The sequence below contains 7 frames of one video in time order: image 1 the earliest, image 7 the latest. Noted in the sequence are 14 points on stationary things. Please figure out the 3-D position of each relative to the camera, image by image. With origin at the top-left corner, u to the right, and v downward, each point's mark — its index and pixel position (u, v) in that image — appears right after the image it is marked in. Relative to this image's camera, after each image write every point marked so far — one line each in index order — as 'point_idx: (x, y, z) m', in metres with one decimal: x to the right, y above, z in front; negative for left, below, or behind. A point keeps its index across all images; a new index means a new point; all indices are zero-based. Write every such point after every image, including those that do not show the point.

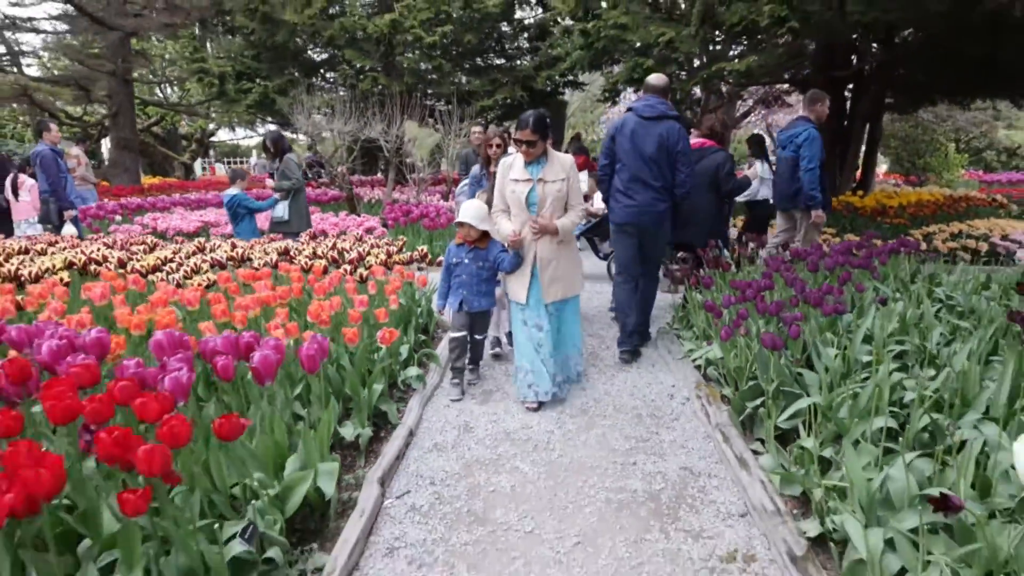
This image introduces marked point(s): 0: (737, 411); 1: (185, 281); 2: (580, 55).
0: (+1.4, -0.7, +3.6) m
1: (-2.4, +0.1, +4.4) m
2: (+1.1, +3.8, +9.6) m
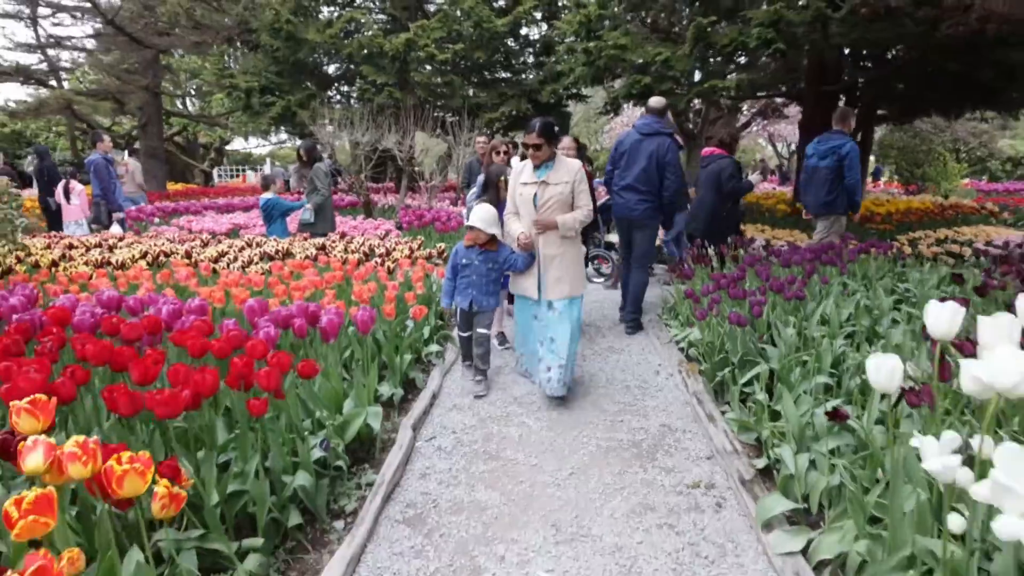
0: (+1.4, -0.6, +4.3) m
1: (-2.3, +0.2, +5.1) m
2: (+1.3, +3.8, +10.4) m
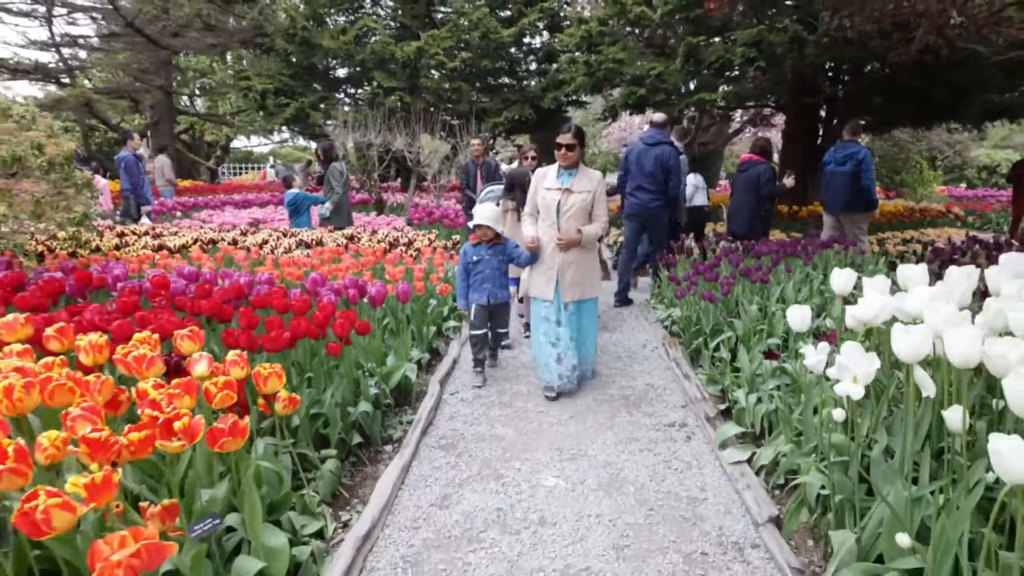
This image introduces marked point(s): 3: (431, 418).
0: (+1.5, -0.5, +5.1) m
1: (-2.2, +0.4, +5.9) m
2: (+1.4, +3.9, +11.2) m
3: (-0.6, -0.9, +4.2) m
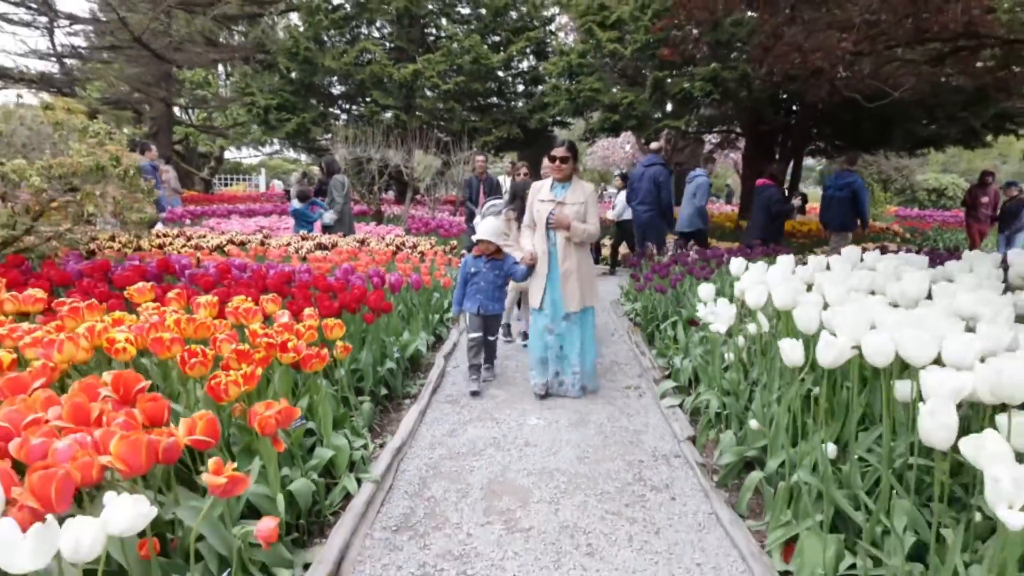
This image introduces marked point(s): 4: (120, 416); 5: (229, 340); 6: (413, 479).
0: (+1.4, -0.5, +6.2) m
1: (-2.4, +0.4, +6.9) m
2: (+1.1, +3.8, +12.4) m
3: (-0.7, -0.8, +5.2) m
4: (-1.4, -0.5, +2.1) m
5: (-1.3, -0.2, +2.8) m
6: (-0.6, -1.1, +3.5) m
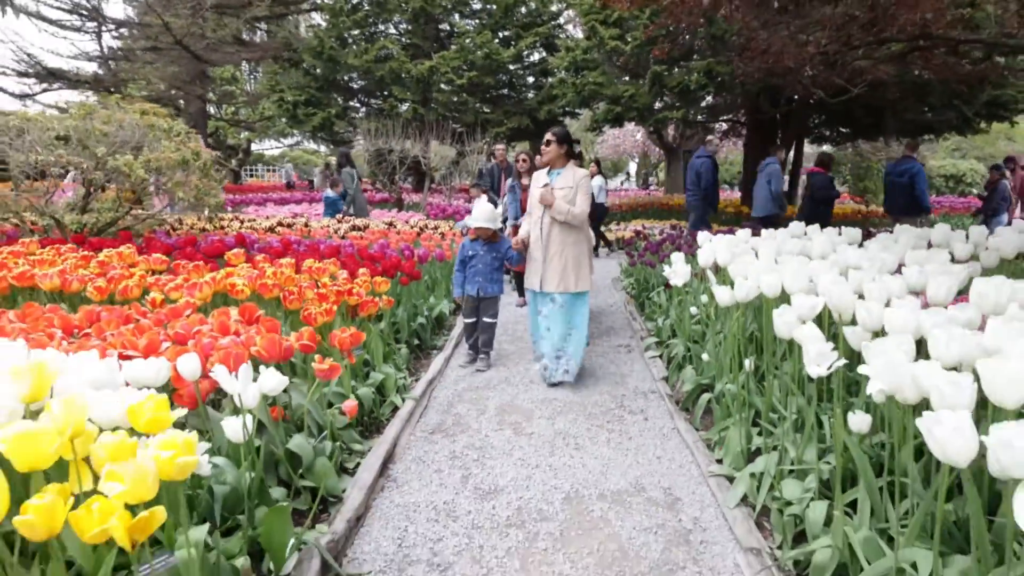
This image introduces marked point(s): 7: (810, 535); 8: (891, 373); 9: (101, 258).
0: (+1.5, -0.2, +7.1) m
1: (-2.2, +0.7, +7.9) m
2: (+1.4, +4.2, +13.2) m
3: (-0.6, -0.5, +6.2) m
4: (-1.3, -0.2, +3.1) m
5: (-1.3, 0.0, +3.8) m
6: (-0.5, -0.9, +4.5) m
7: (+1.2, -1.0, +2.4) m
8: (+1.2, -0.3, +1.9) m
9: (-3.0, +0.2, +4.4) m
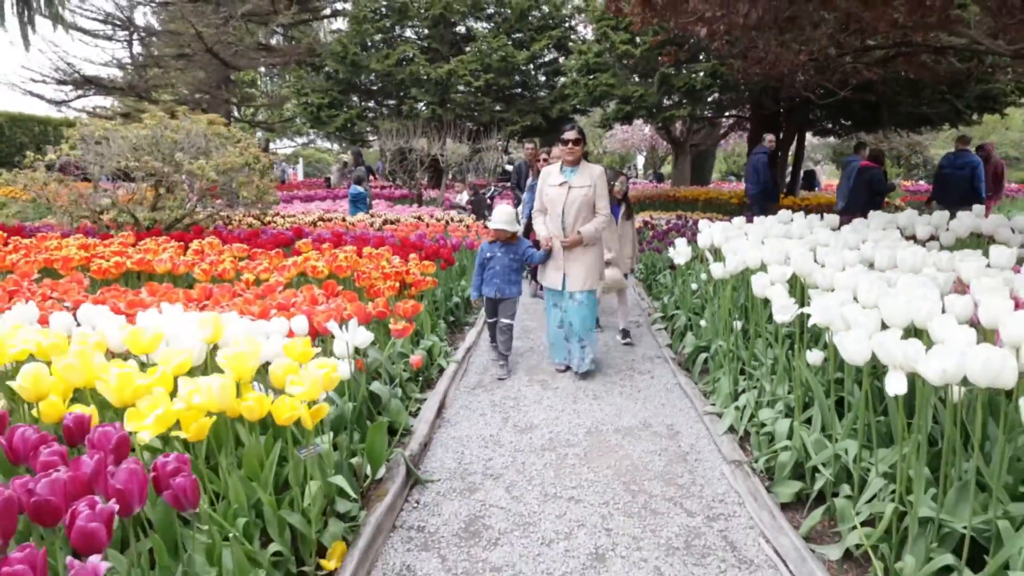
0: (+1.8, 0.0, +7.9) m
1: (-2.0, +0.9, +8.7) m
2: (+1.7, +4.4, +13.9) m
3: (-0.3, -0.4, +6.9) m
4: (-1.1, -0.1, +3.9) m
5: (-1.1, +0.2, +4.6) m
6: (-0.3, -0.7, +5.3) m
7: (+1.4, -0.8, +3.2) m
8: (+1.4, -0.1, +2.7) m
9: (-2.8, +0.4, +5.2) m
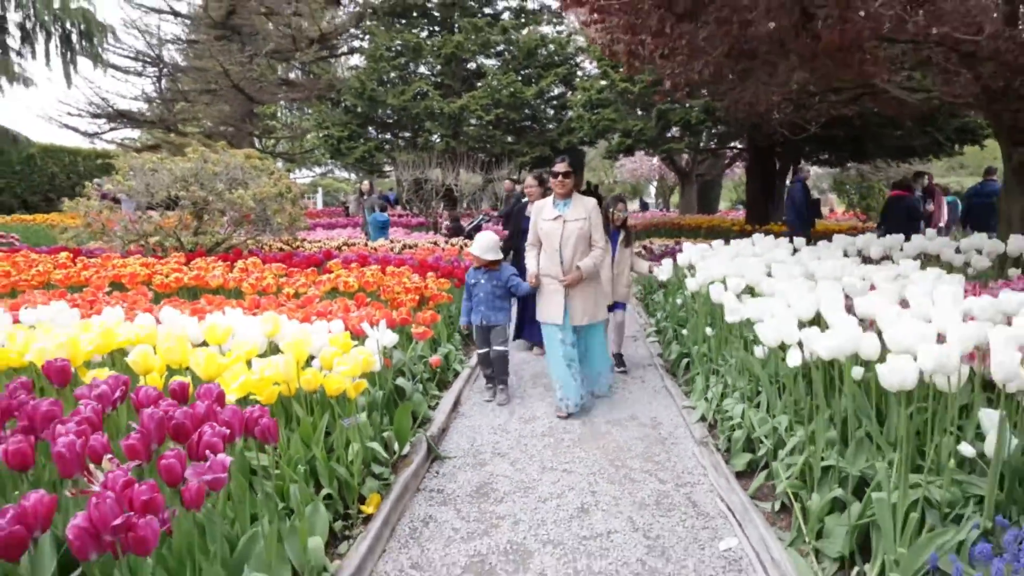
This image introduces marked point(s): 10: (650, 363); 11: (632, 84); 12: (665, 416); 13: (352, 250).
0: (+1.9, -0.2, +8.5) m
1: (-1.9, +0.6, +9.5) m
2: (+1.9, +3.9, +14.8) m
3: (-0.2, -0.6, +7.6) m
4: (-1.1, -0.1, +4.6) m
5: (-1.0, 0.0, +5.3) m
6: (-0.2, -0.8, +6.0) m
7: (+1.4, -0.9, +3.8) m
8: (+1.4, -0.1, +3.3) m
9: (-2.7, +0.2, +6.0) m
10: (+1.4, -0.8, +6.2) m
11: (+2.8, +4.8, +13.9) m
12: (+1.2, -1.0, +4.7) m
13: (-2.3, +0.5, +8.5) m
